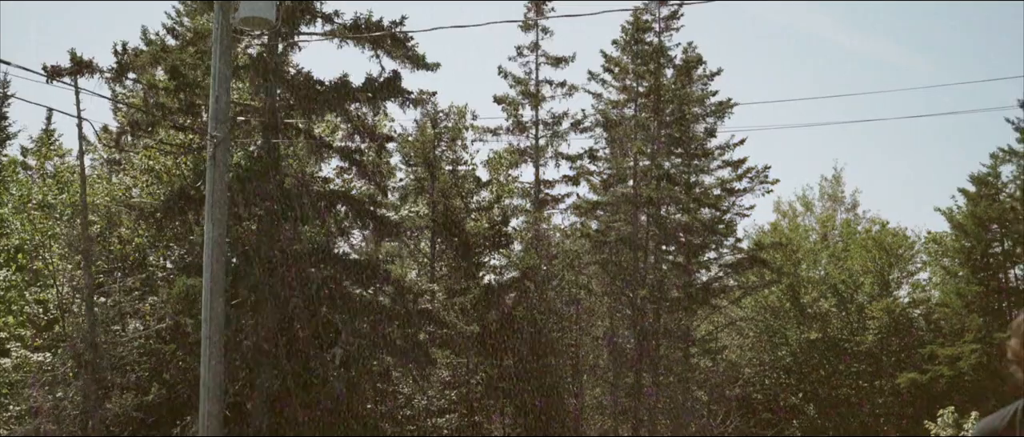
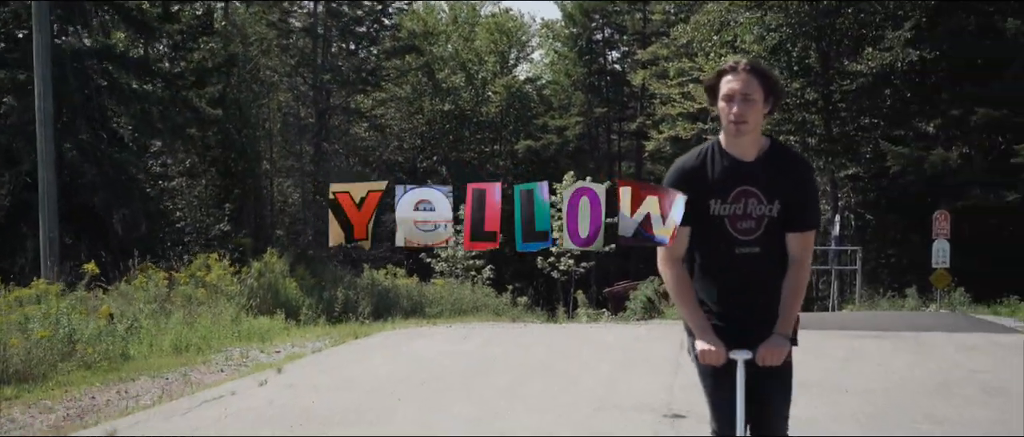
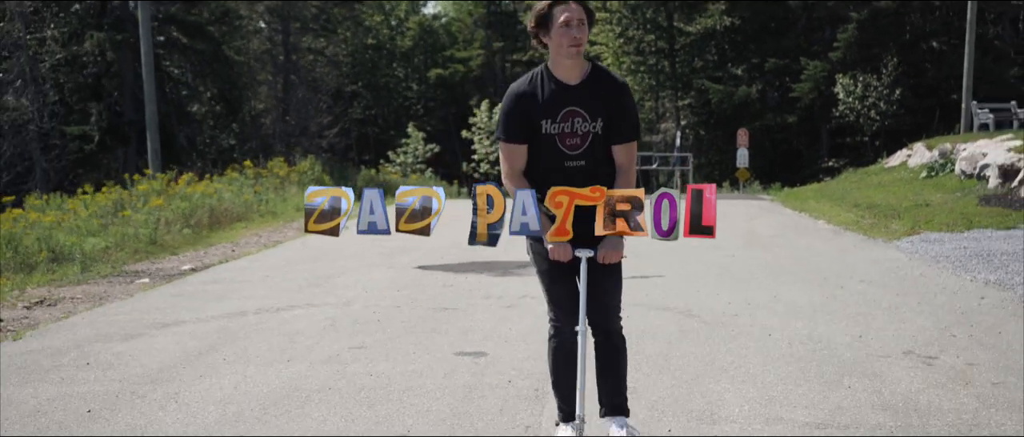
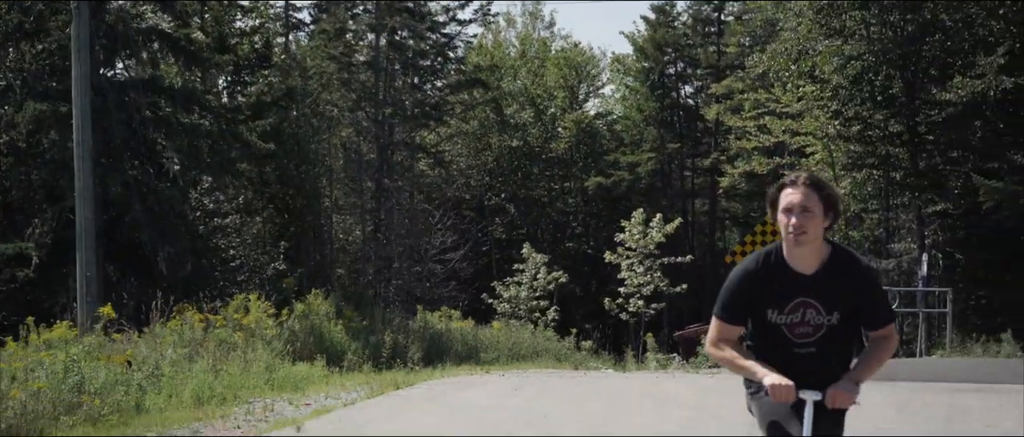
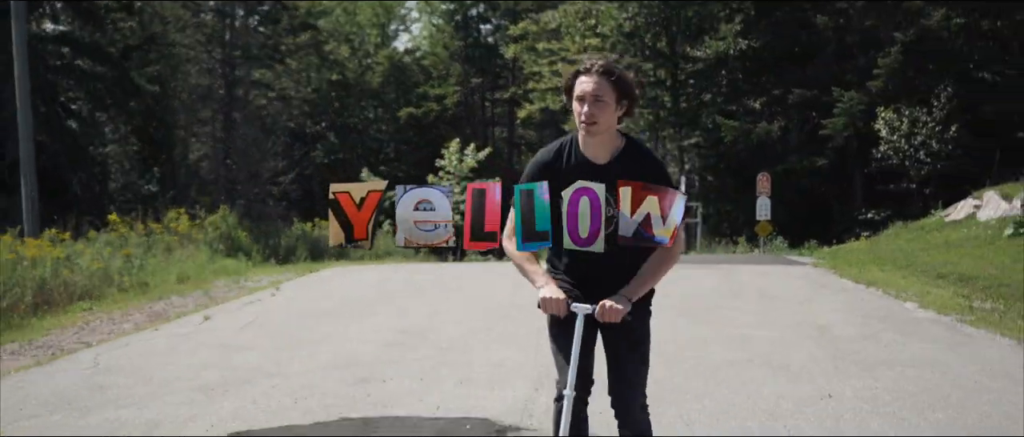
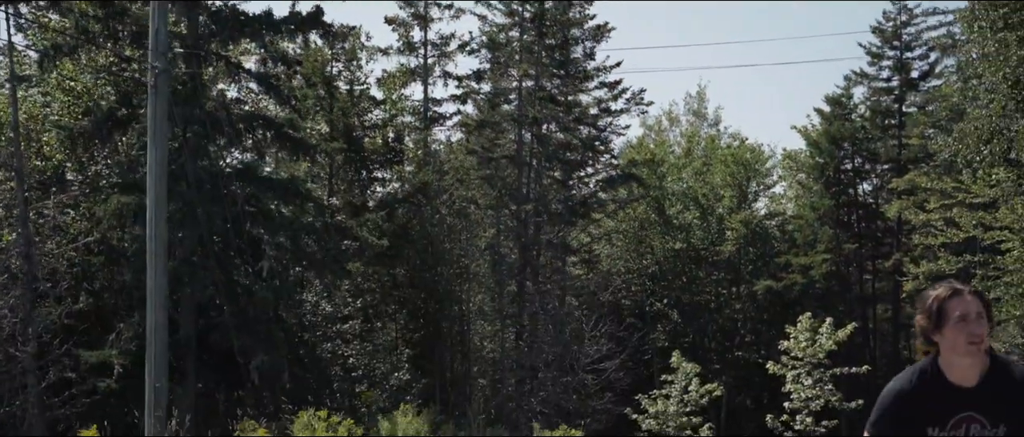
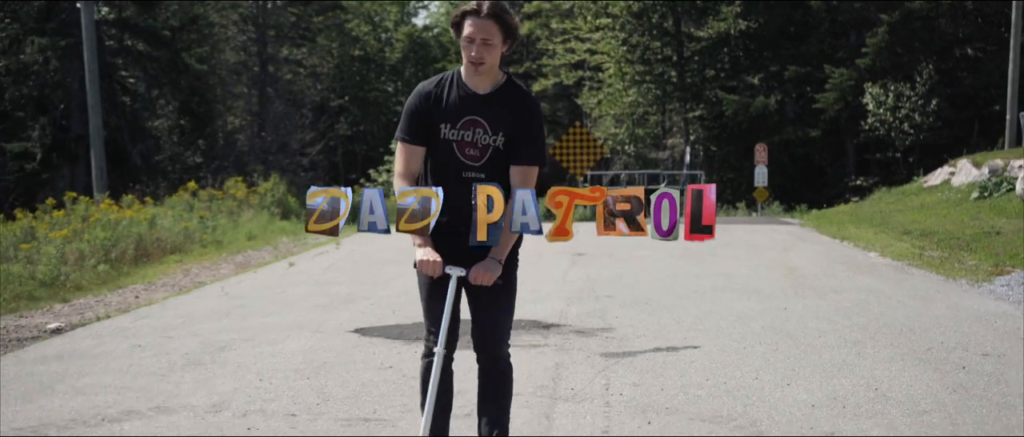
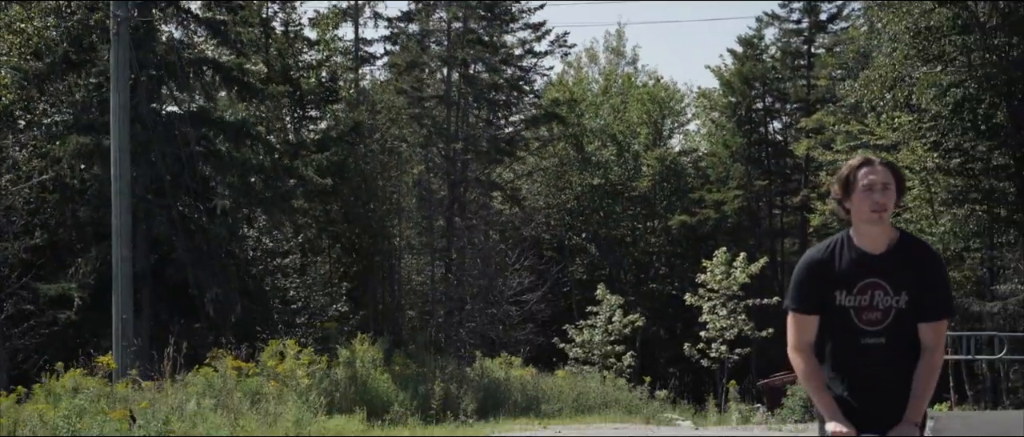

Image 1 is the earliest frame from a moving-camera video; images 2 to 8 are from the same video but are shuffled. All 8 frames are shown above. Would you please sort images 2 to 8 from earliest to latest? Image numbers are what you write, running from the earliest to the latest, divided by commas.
6, 8, 4, 2, 5, 7, 3
